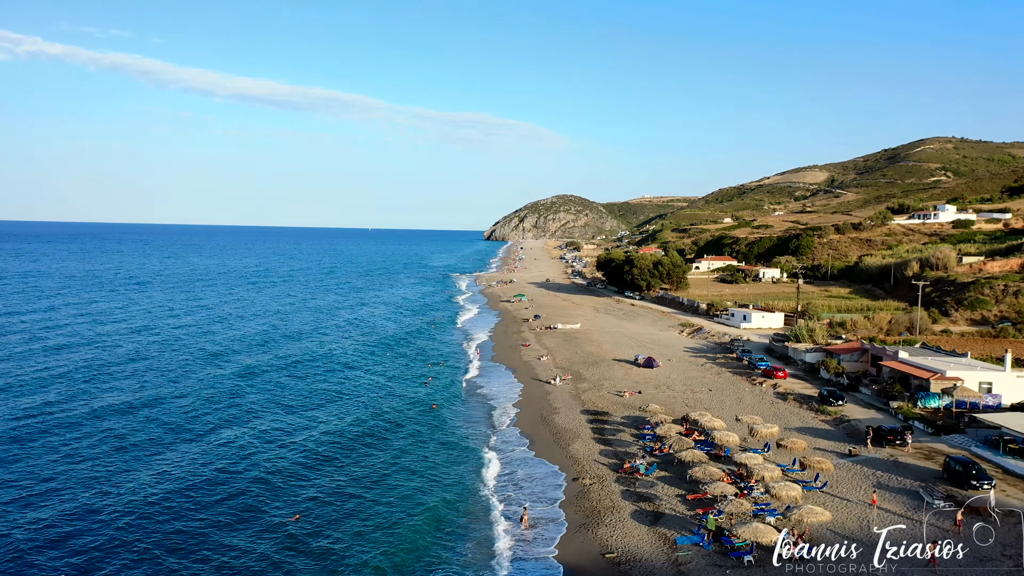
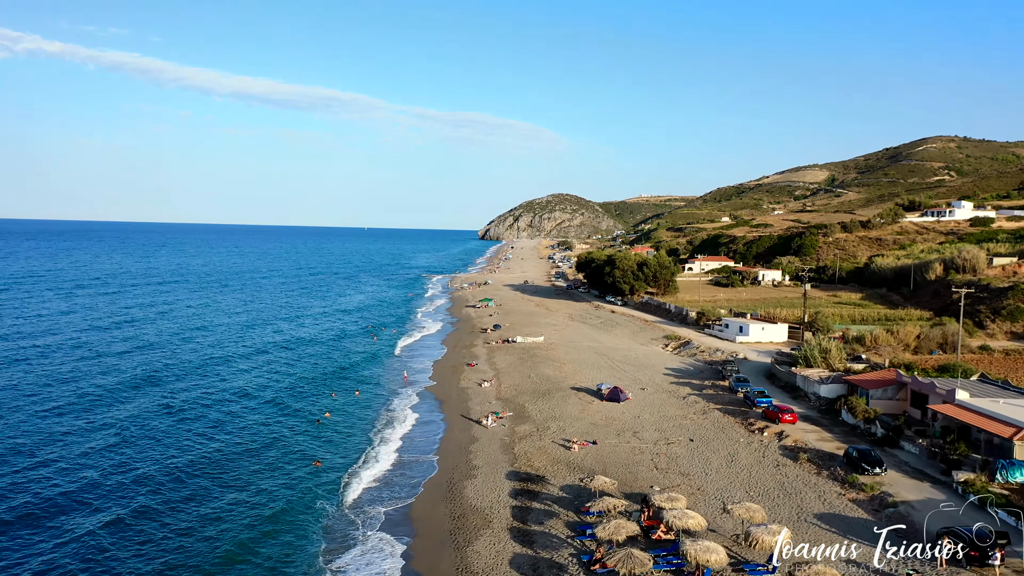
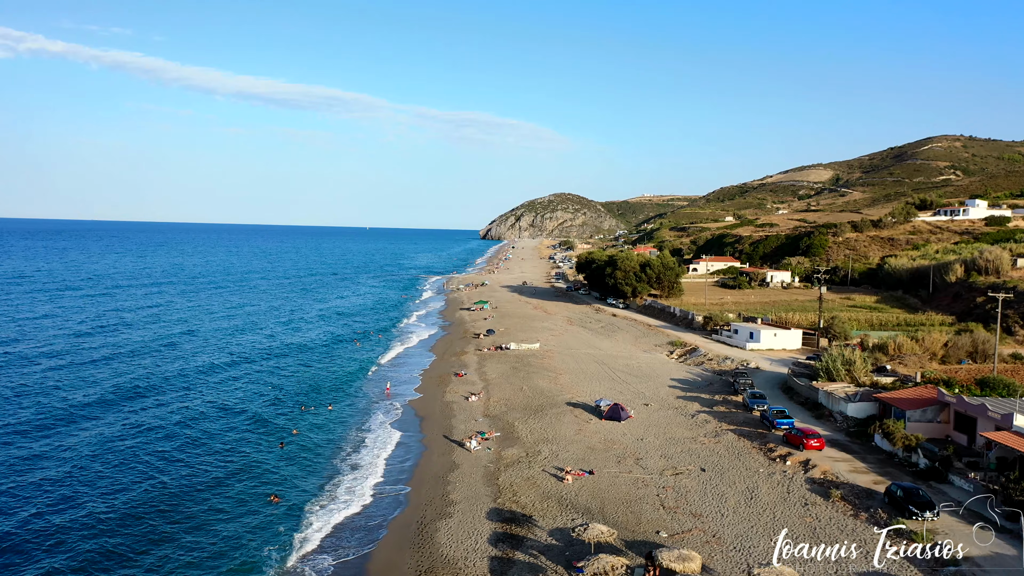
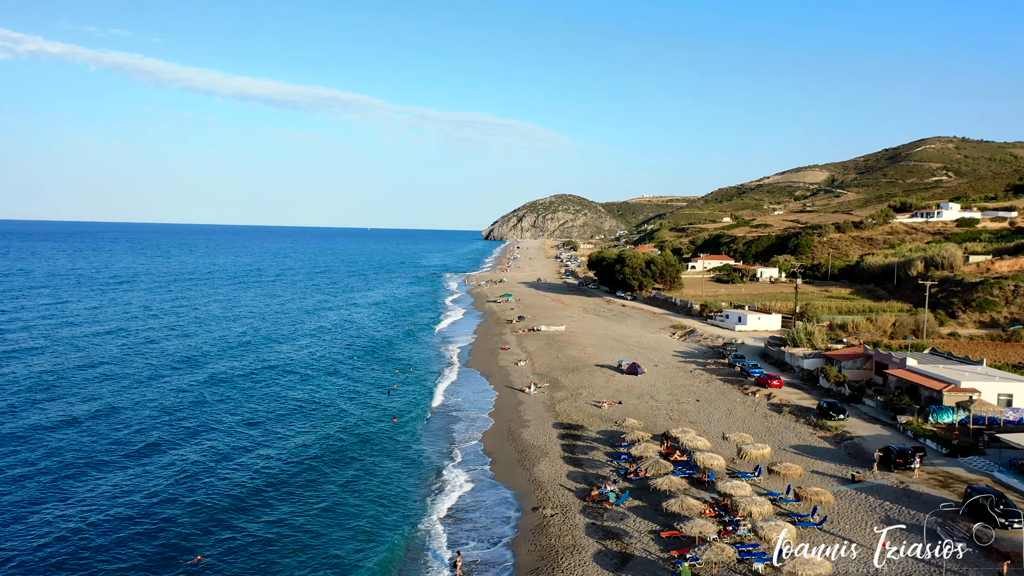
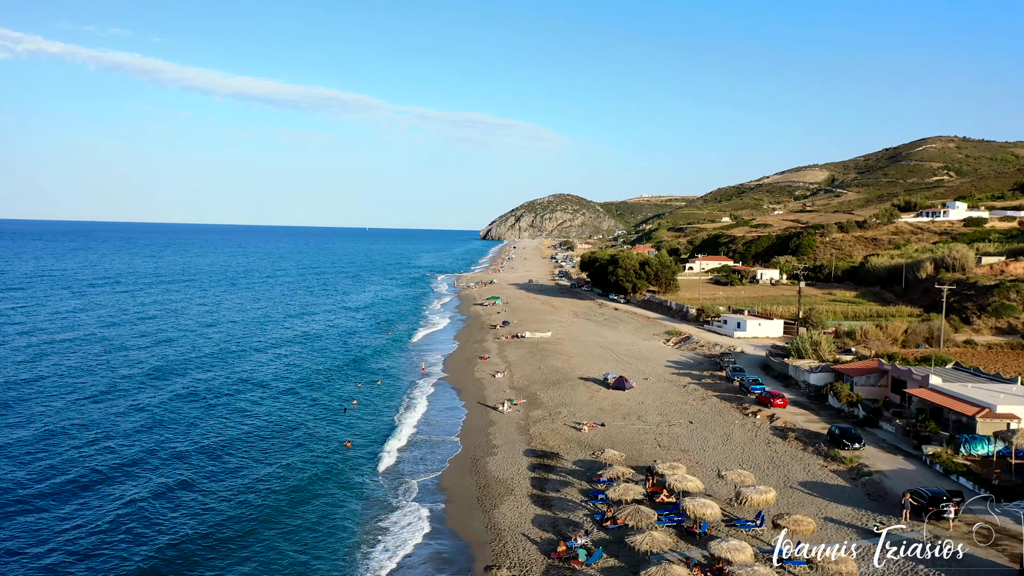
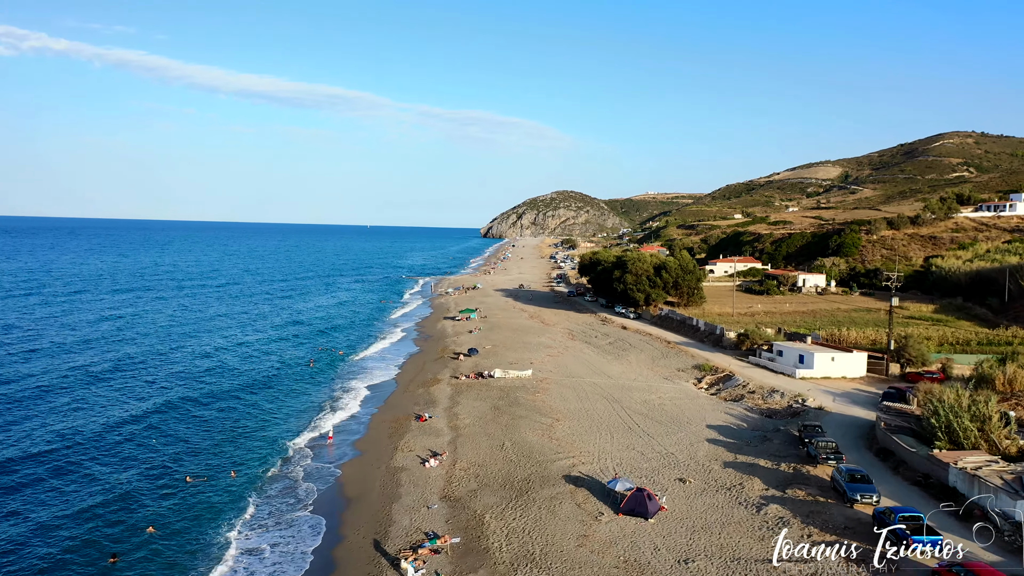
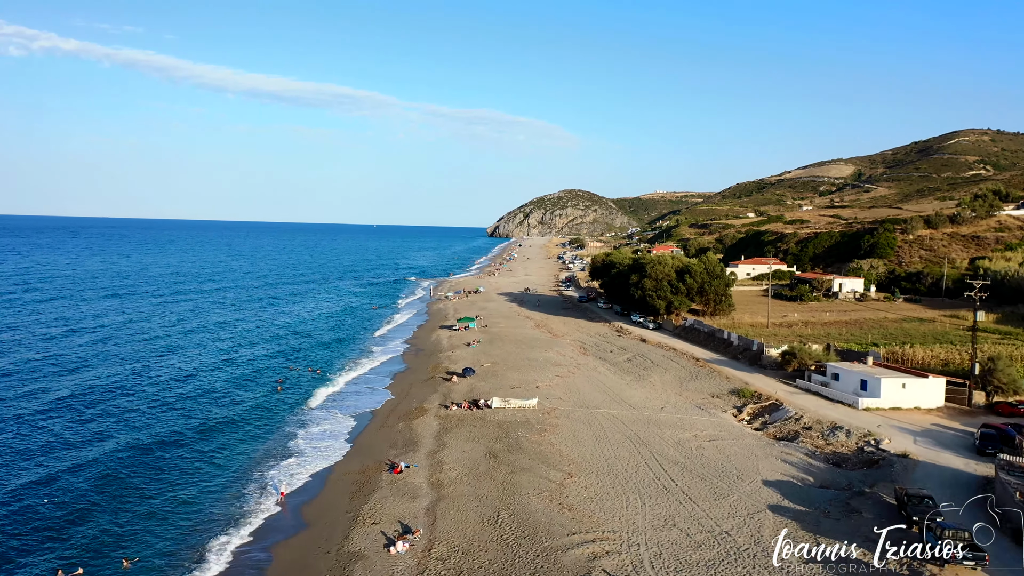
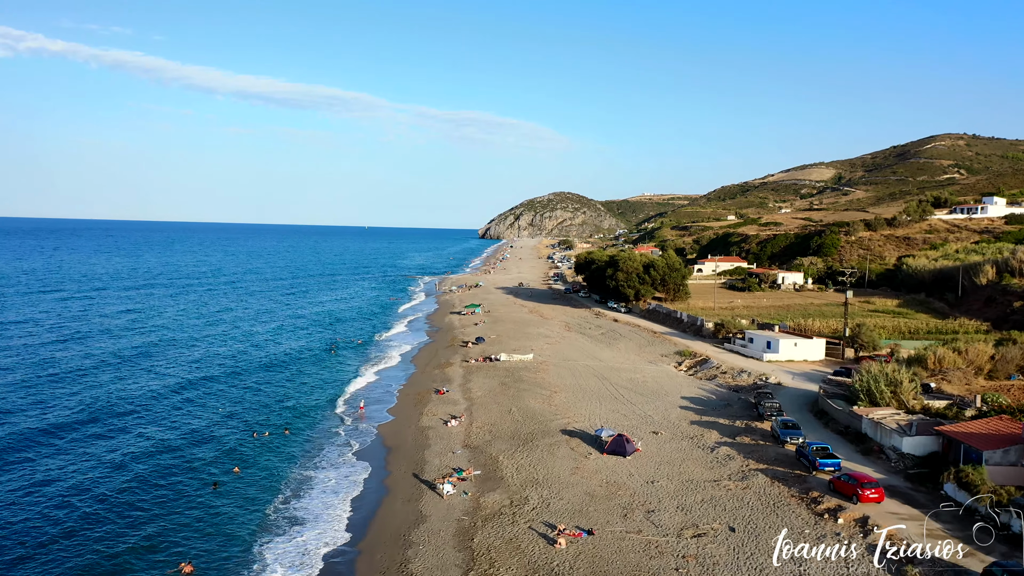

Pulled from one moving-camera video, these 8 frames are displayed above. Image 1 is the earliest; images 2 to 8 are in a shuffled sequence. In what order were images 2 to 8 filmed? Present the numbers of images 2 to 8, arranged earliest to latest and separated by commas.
4, 5, 2, 3, 8, 6, 7
